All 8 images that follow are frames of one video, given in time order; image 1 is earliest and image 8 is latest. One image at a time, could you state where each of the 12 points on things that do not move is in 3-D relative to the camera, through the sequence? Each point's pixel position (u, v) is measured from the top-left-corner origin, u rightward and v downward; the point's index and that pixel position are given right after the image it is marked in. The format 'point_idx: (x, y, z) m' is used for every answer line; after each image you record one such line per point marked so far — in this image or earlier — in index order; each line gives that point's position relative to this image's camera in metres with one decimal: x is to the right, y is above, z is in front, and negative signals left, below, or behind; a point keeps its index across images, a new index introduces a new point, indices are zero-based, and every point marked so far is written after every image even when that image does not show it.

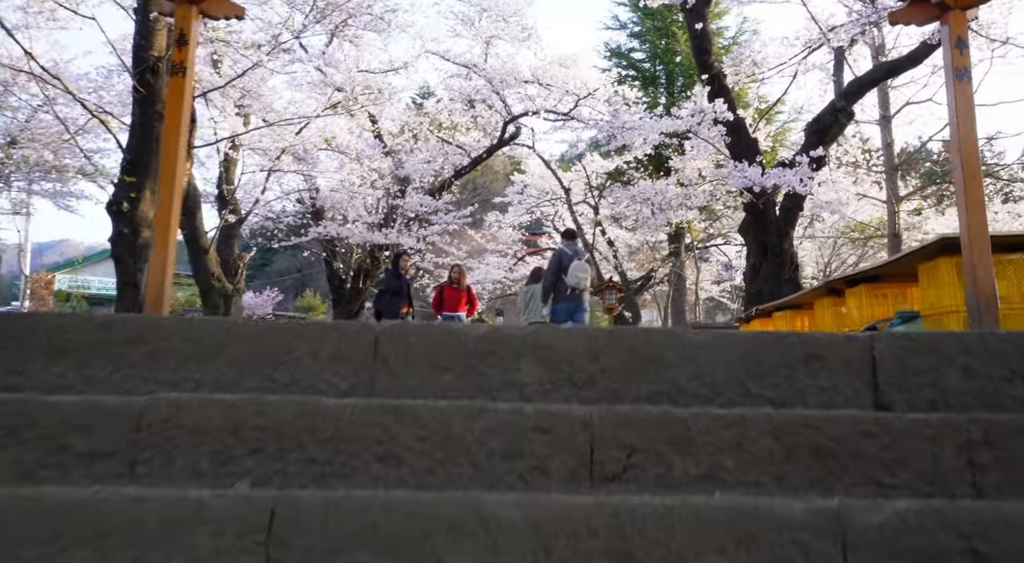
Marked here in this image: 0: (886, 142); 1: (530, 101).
0: (+6.8, +2.6, +15.5) m
1: (+0.4, +4.0, +18.5) m
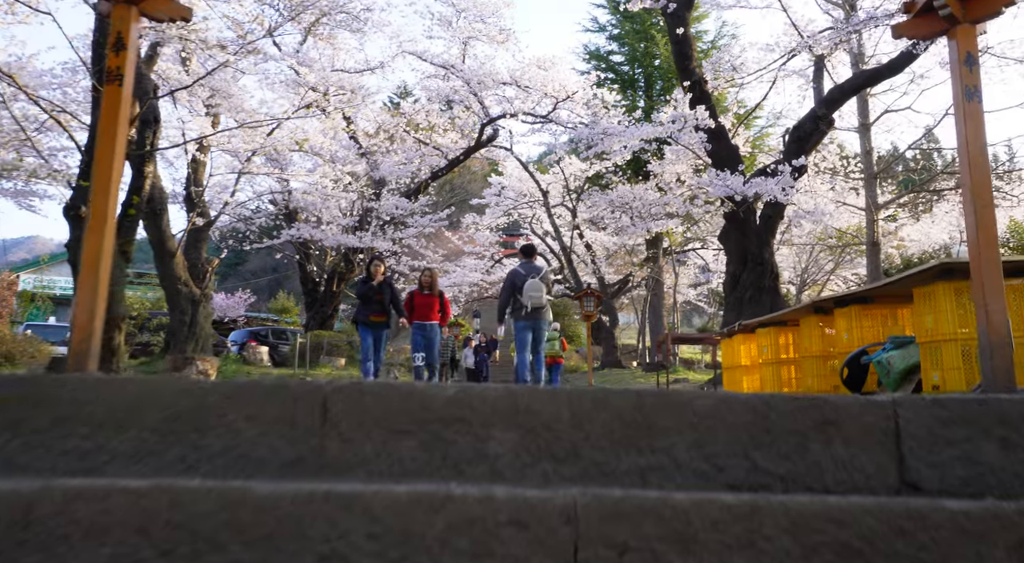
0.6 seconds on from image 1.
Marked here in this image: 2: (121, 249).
0: (+6.4, +2.4, +15.4) m
1: (-0.1, +3.9, +18.2) m
2: (-4.4, +0.4, +9.5) m
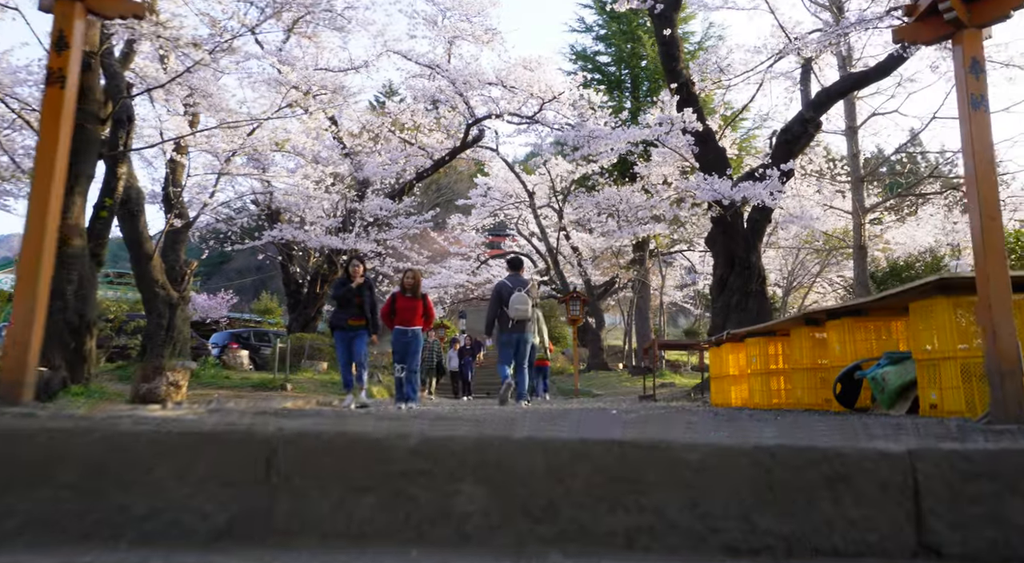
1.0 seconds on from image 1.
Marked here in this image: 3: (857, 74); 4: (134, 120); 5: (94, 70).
0: (+6.2, +2.3, +15.3) m
1: (-0.4, +3.8, +18.0) m
2: (-4.6, +0.3, +9.2) m
3: (+4.7, +2.9, +11.8) m
4: (-4.4, +1.9, +9.9) m
5: (-4.2, +2.1, +8.5) m
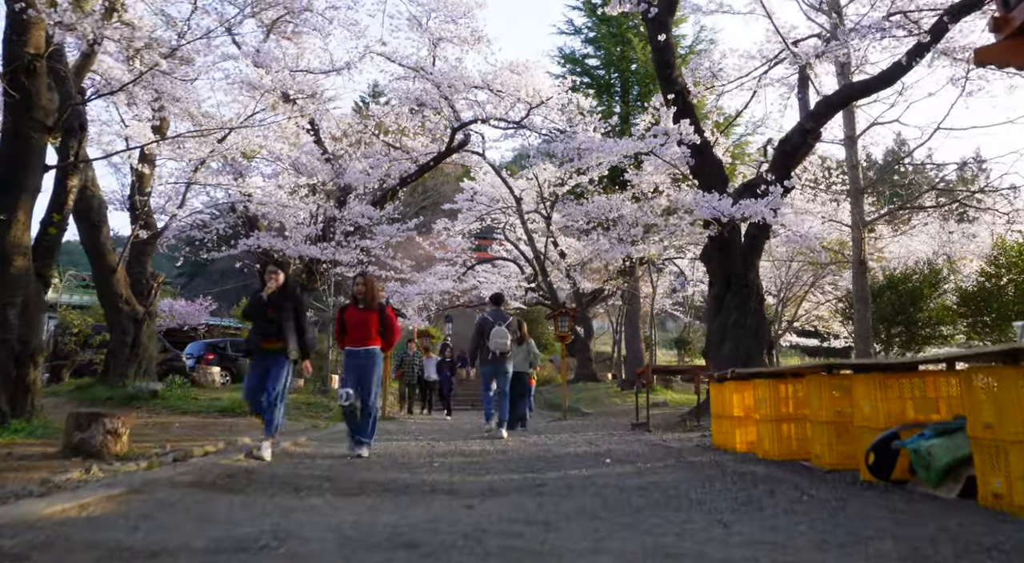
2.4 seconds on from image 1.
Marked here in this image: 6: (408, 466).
0: (+5.9, +2.1, +14.7) m
1: (-0.7, +3.6, +17.4) m
2: (-4.7, +0.1, +8.5) m
3: (+4.6, +2.6, +11.2) m
4: (-4.6, +1.6, +9.1) m
5: (-4.4, +1.9, +7.8) m
6: (-0.7, -1.2, +5.5) m
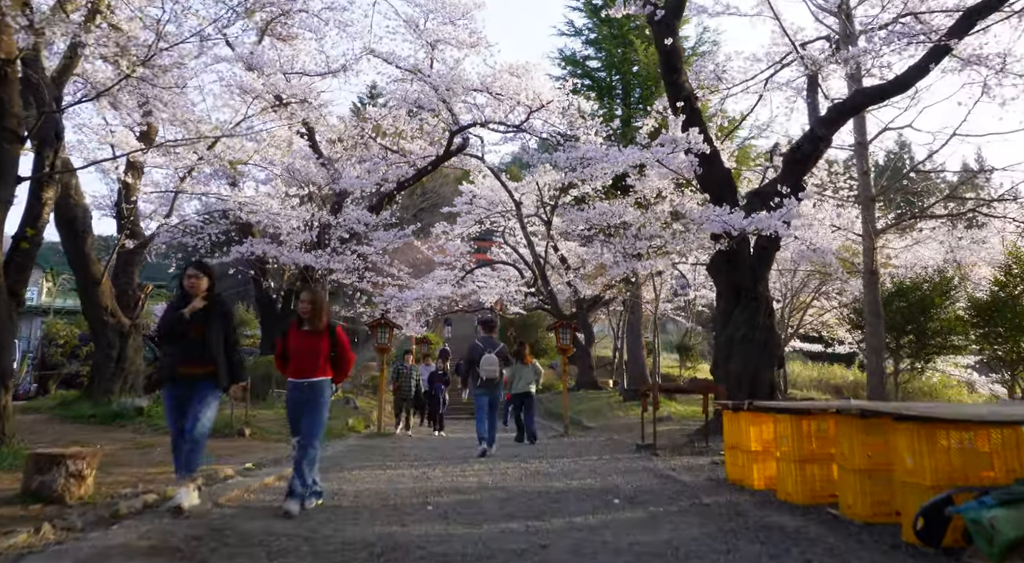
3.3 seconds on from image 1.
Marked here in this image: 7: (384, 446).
0: (+5.9, +1.9, +14.3) m
1: (-0.7, +3.4, +16.9) m
2: (-4.7, -0.1, +8.0) m
3: (+4.6, +2.4, +10.7) m
4: (-4.6, +1.5, +8.7) m
5: (-4.4, +1.7, +7.3) m
6: (-0.7, -1.4, +5.0) m
7: (-1.7, -2.2, +11.3) m
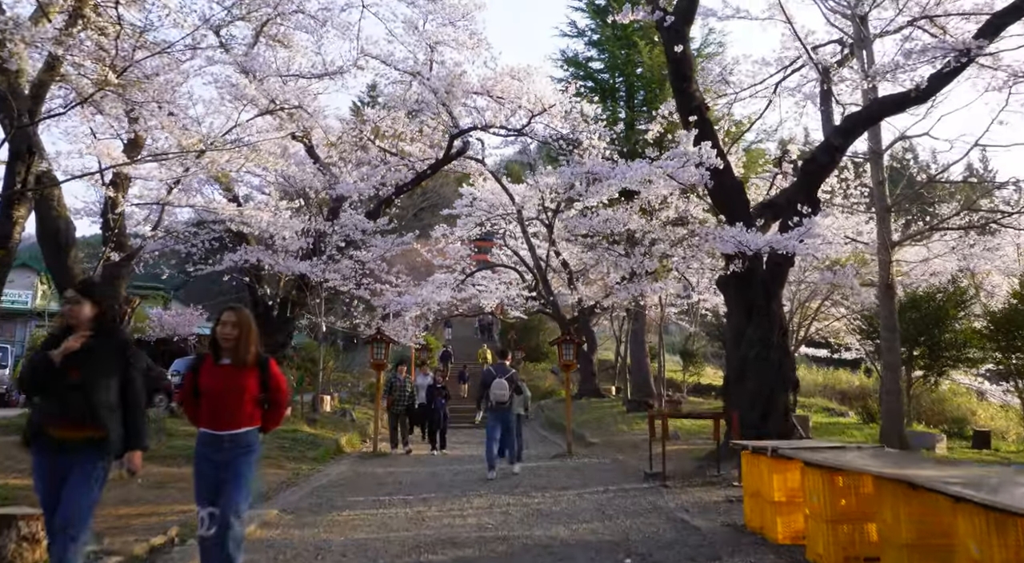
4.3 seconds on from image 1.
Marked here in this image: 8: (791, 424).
0: (+5.9, +1.7, +13.7) m
1: (-0.6, +3.2, +16.4) m
2: (-4.7, -0.3, +7.5) m
3: (+4.6, +2.2, +10.2) m
4: (-4.6, +1.3, +8.2) m
5: (-4.3, +1.5, +6.8) m
6: (-0.7, -1.6, +4.5) m
7: (-1.7, -2.4, +10.8) m
8: (+3.4, -1.7, +10.3) m
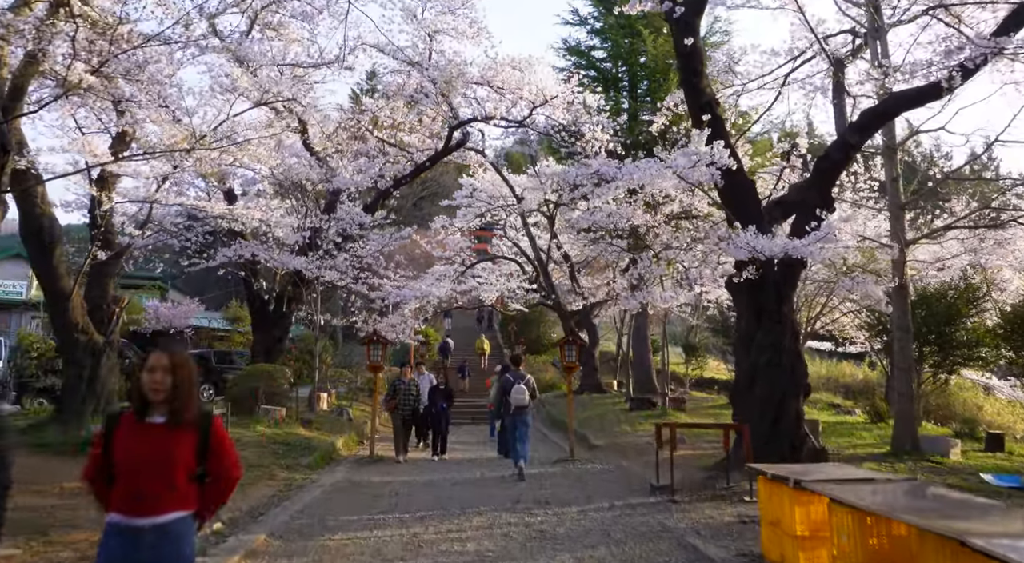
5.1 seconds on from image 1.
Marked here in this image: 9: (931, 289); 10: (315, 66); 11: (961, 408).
0: (+5.9, +1.7, +13.3) m
1: (-0.6, +3.3, +15.9) m
2: (-4.7, -0.4, +7.1) m
3: (+4.6, +2.2, +9.7) m
4: (-4.6, +1.2, +7.7) m
5: (-4.3, +1.4, +6.4) m
6: (-0.7, -1.7, +4.2) m
7: (-1.7, -2.4, +10.4) m
8: (+3.4, -1.8, +9.9) m
9: (+8.5, -0.2, +17.2) m
10: (-3.7, +4.0, +15.9) m
11: (+10.1, -2.9, +19.1) m
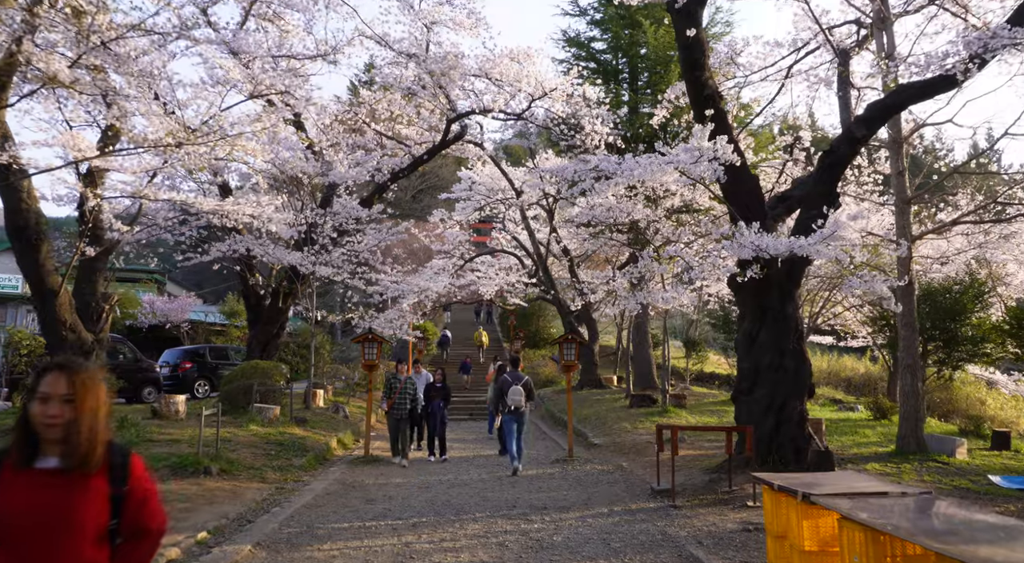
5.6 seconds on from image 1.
0: (+5.9, +1.7, +13.0) m
1: (-0.6, +3.3, +15.6) m
2: (-4.7, -0.4, +6.8) m
3: (+4.6, +2.2, +9.4) m
4: (-4.6, +1.2, +7.5) m
5: (-4.4, +1.4, +6.1) m
6: (-0.7, -1.8, +3.9) m
7: (-1.7, -2.4, +10.2) m
8: (+3.4, -1.7, +9.7) m
9: (+8.5, -0.1, +16.9) m
10: (-3.8, +4.1, +15.6) m
11: (+10.1, -2.7, +18.9) m
